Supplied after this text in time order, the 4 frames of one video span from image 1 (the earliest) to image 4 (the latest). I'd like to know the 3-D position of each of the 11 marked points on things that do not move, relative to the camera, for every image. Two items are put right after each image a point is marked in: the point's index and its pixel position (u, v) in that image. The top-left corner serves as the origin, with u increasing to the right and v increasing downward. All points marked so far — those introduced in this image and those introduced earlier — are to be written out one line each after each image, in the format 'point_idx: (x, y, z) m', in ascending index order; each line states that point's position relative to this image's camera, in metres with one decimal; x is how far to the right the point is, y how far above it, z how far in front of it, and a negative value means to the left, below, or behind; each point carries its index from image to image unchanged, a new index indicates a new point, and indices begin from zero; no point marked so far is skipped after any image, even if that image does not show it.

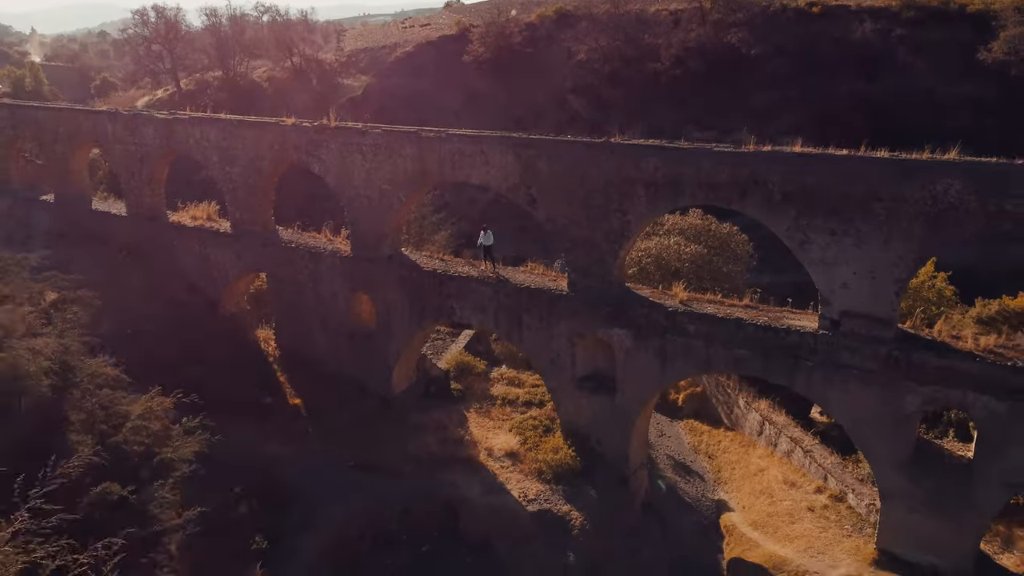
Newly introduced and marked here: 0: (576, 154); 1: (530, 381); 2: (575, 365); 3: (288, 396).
0: (+0.9, +1.9, +9.4) m
1: (+0.4, -2.0, +14.0) m
2: (+1.0, -1.2, +10.3) m
3: (-4.2, -2.0, +12.3) m
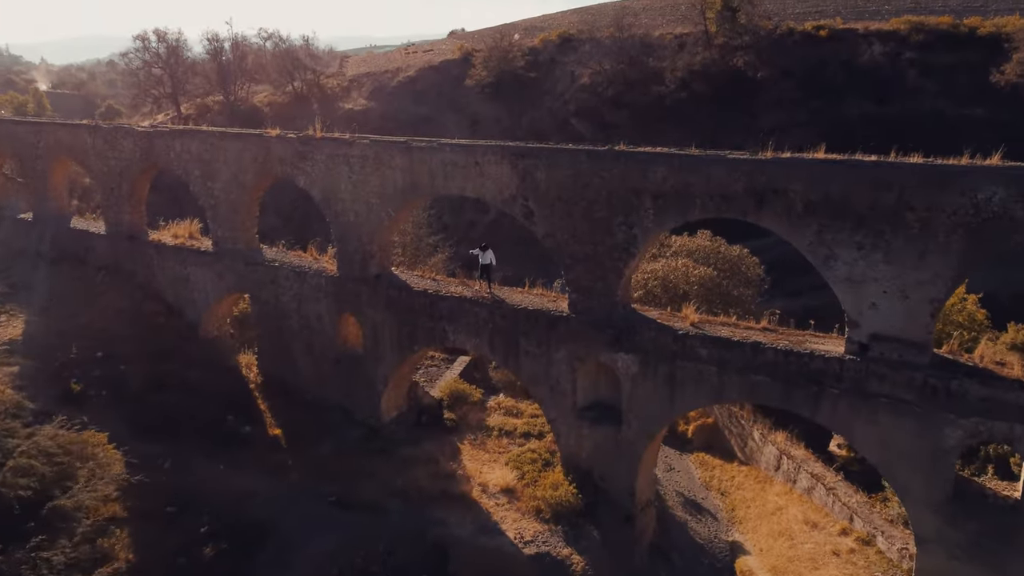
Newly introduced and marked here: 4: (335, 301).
0: (+0.9, +1.6, +8.7) m
1: (+0.3, -2.4, +13.1) m
2: (+0.9, -1.5, +9.5) m
3: (-4.2, -2.4, +11.4) m
4: (-3.0, -0.2, +11.2) m
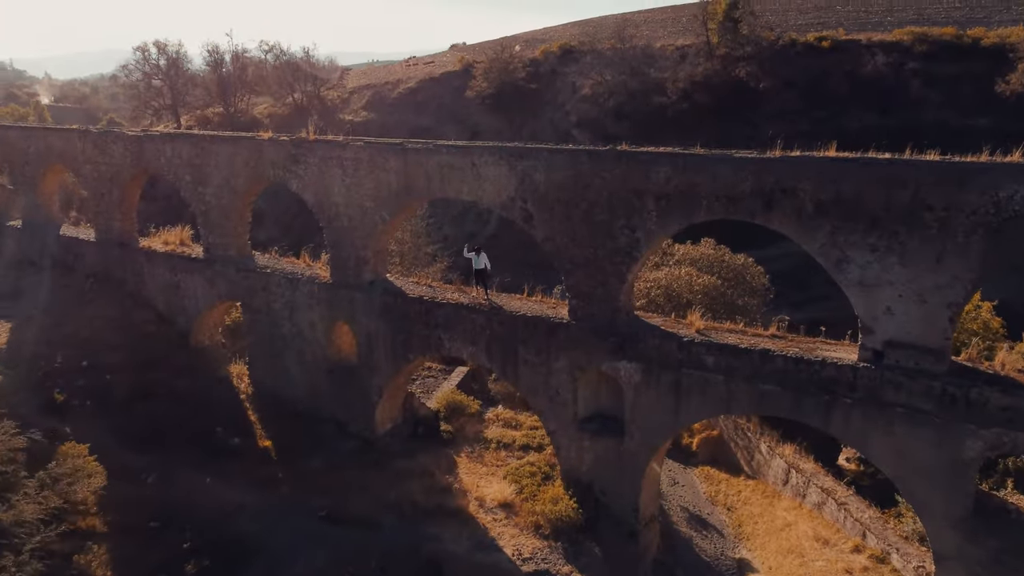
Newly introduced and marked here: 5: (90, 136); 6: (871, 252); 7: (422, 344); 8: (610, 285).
0: (+0.8, +1.6, +8.4) m
1: (+0.3, -2.6, +12.7) m
2: (+0.9, -1.6, +9.1) m
3: (-4.2, -2.5, +11.0) m
4: (-3.0, -0.3, +10.9) m
5: (-8.2, +2.9, +12.8) m
6: (+3.8, +0.4, +7.0) m
7: (-1.4, -0.9, +10.1) m
8: (+1.3, 0.0, +8.6) m
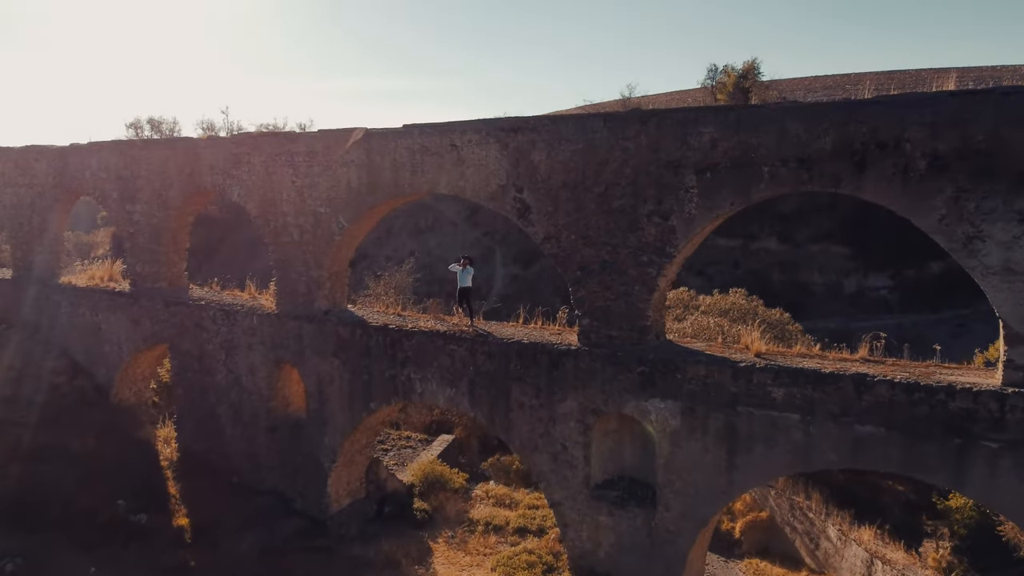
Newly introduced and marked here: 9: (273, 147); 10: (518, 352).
0: (+0.7, +1.5, +6.4) m
1: (+0.2, -3.3, +10.1) m
2: (+0.8, -1.8, +6.7) m
3: (-4.3, -2.9, +8.5) m
4: (-3.1, -0.8, +8.6) m
5: (-8.3, +2.2, +10.9) m
6: (+3.7, +0.5, +4.9) m
7: (-1.5, -1.2, +7.8) m
8: (+1.2, -0.1, +6.4) m
9: (-3.0, +1.7, +8.3) m
10: (+0.1, -0.7, +6.9) m
